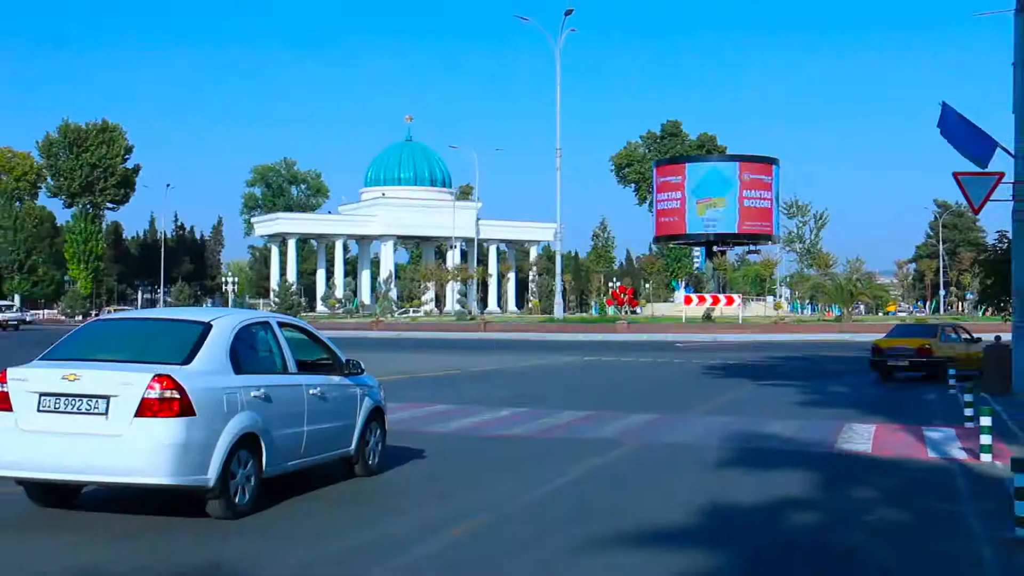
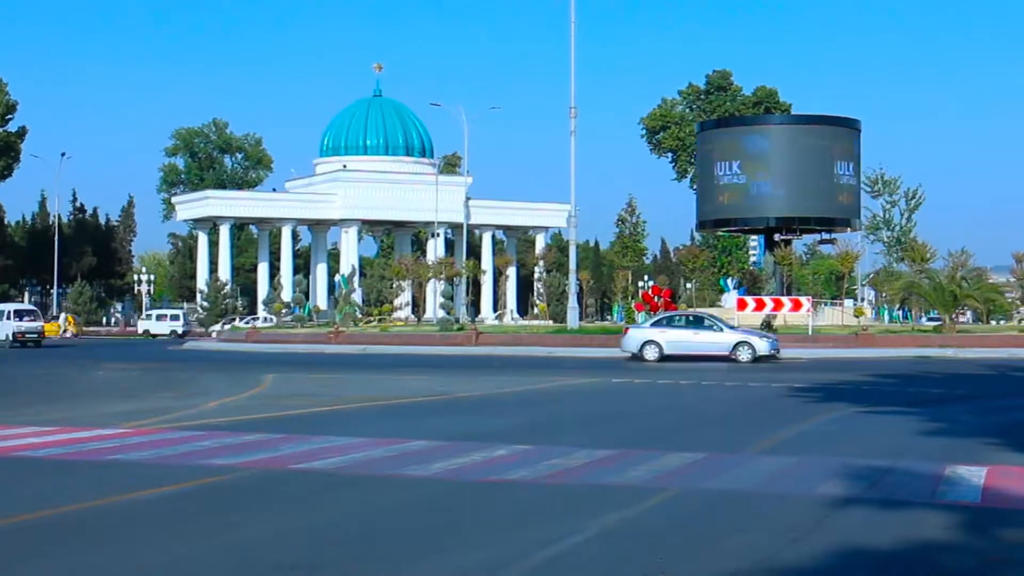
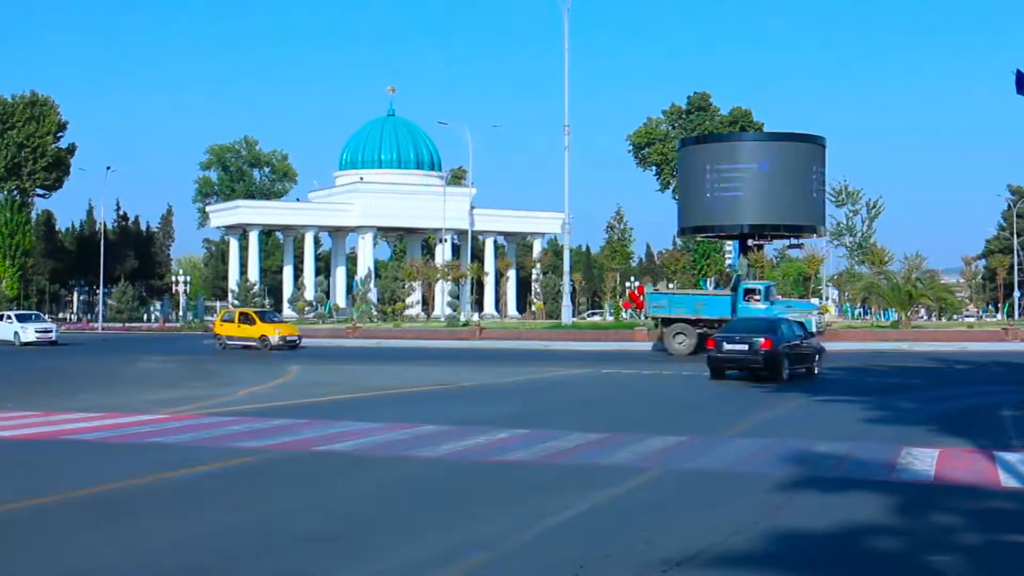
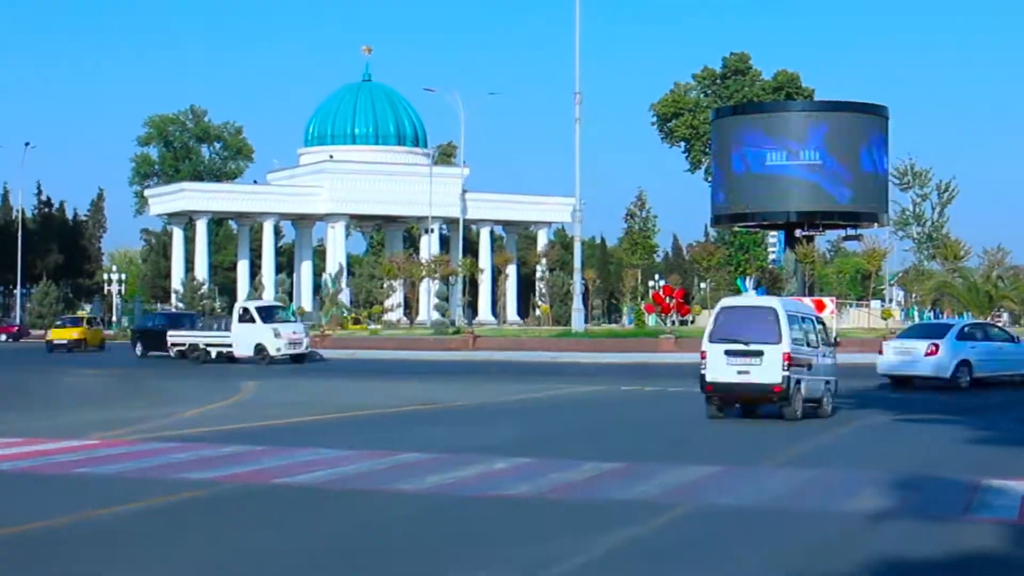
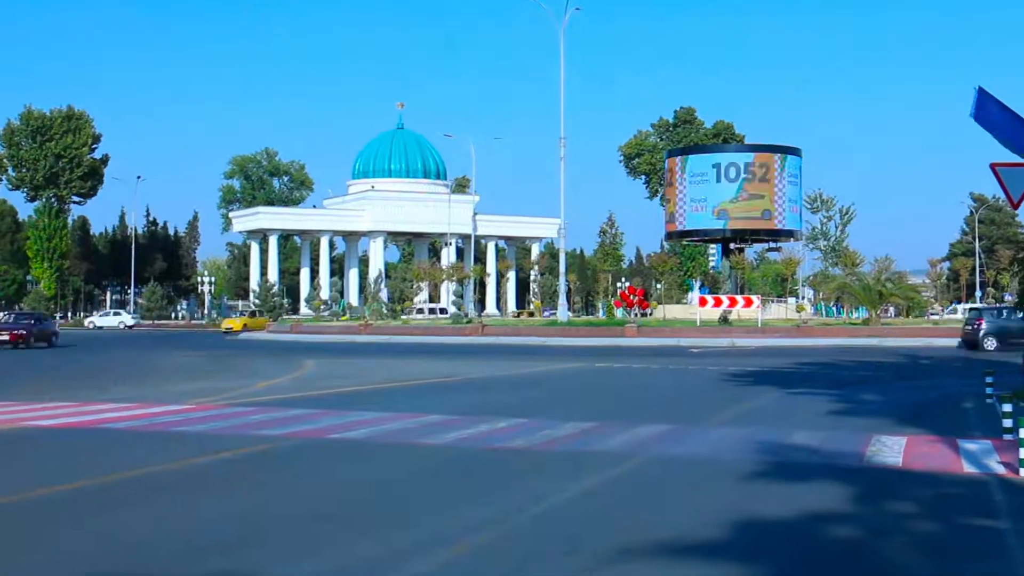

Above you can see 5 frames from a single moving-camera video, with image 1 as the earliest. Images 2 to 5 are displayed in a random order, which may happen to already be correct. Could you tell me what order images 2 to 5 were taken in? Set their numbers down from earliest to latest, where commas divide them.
5, 3, 2, 4
